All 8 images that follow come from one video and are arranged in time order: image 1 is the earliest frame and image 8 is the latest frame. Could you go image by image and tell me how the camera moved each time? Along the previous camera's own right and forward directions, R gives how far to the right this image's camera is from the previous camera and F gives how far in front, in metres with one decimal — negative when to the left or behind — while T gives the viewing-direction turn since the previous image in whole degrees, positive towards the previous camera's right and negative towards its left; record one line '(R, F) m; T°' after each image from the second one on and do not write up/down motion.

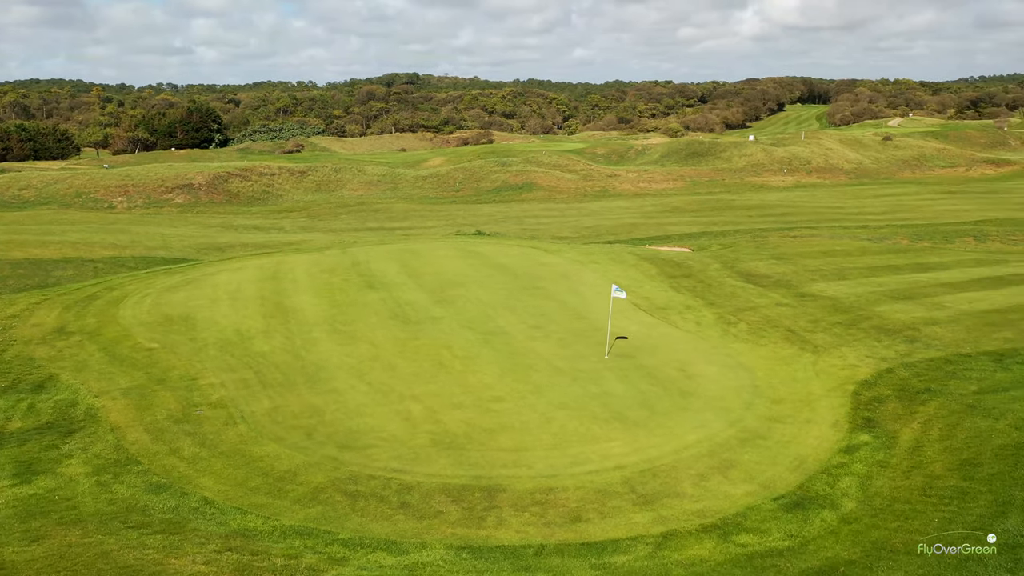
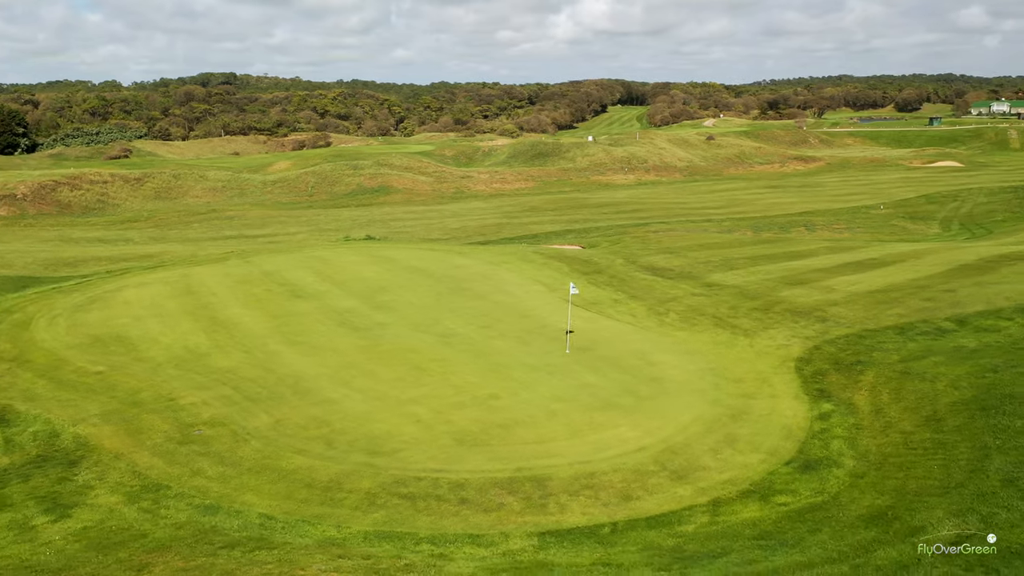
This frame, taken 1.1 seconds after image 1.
(-3.0, -0.4) m; +12°
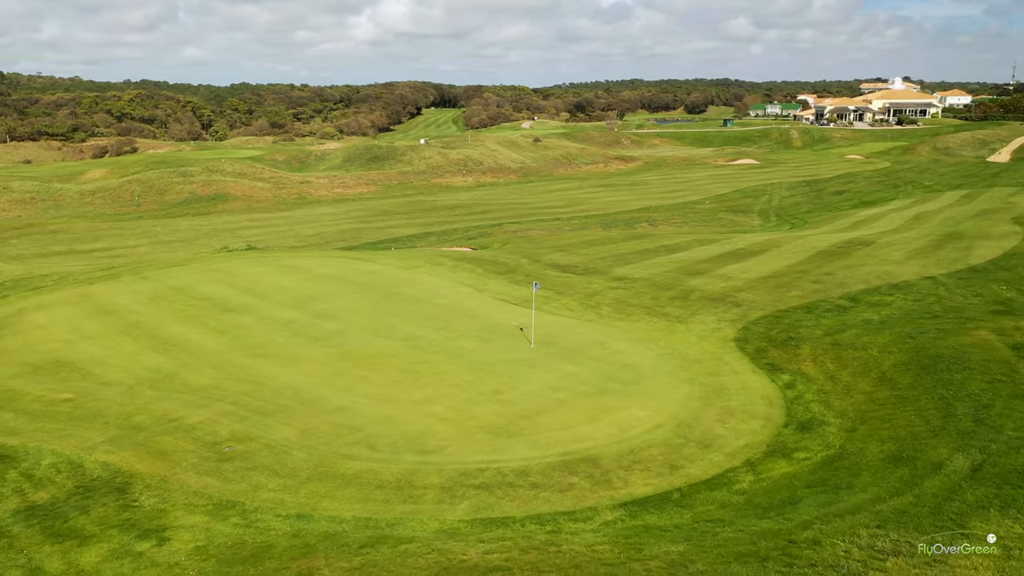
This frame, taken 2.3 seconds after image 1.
(-3.6, -0.5) m; +13°
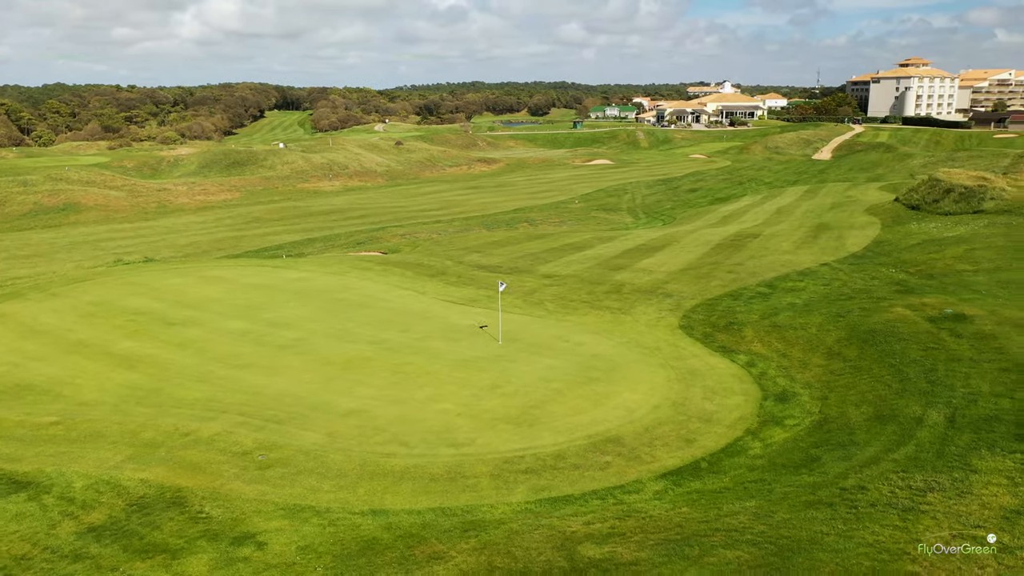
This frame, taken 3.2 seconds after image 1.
(-3.0, -0.6) m; +11°
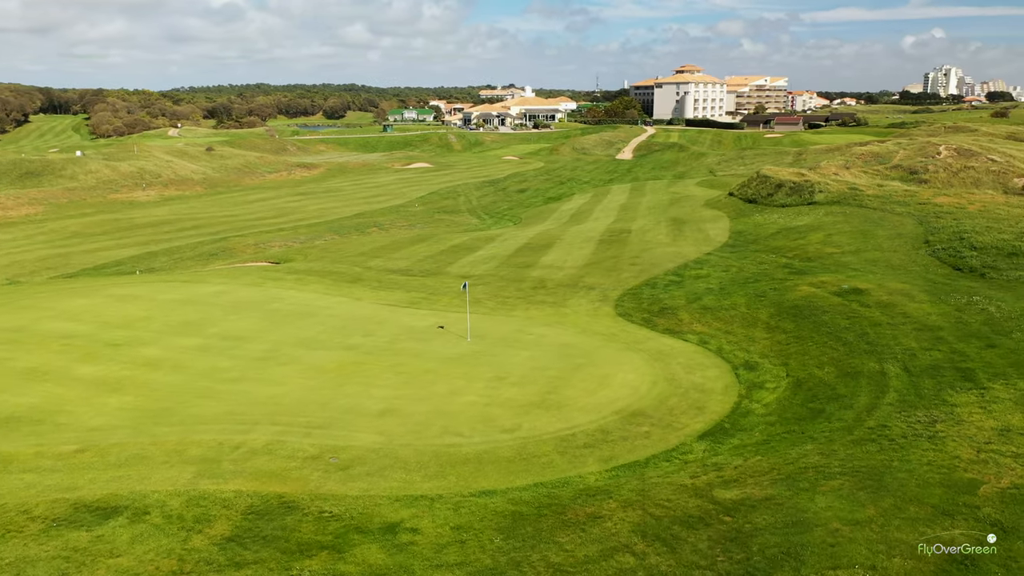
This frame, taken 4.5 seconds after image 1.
(-4.5, -0.8) m; +14°
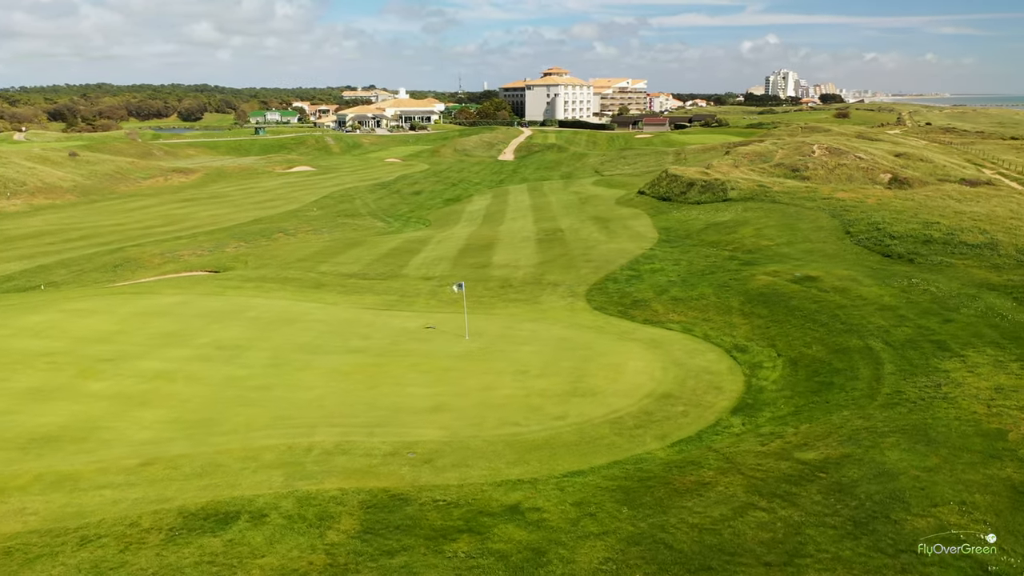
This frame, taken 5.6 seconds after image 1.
(-3.6, -0.7) m; +9°
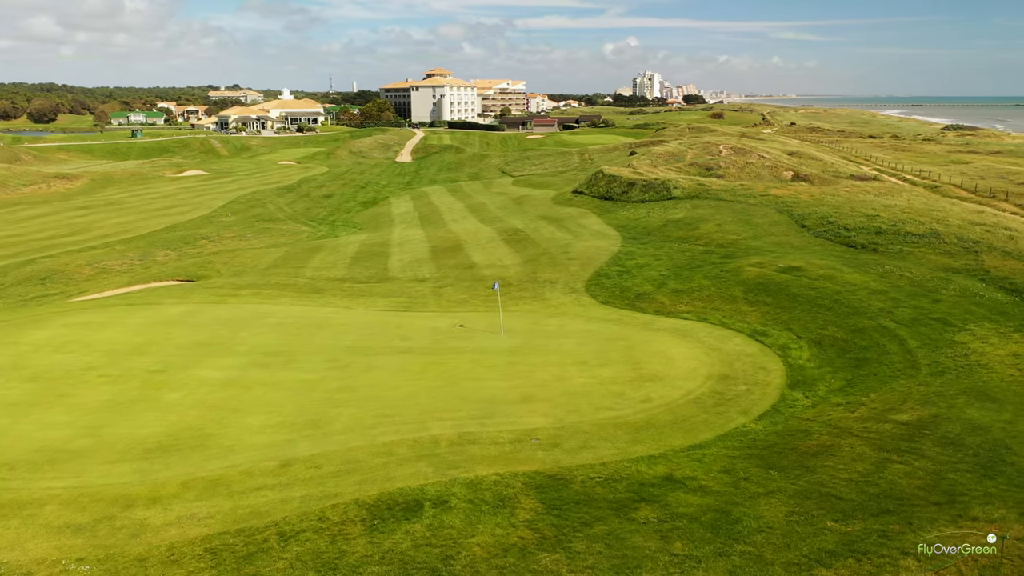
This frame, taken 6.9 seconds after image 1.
(-4.5, -0.9) m; +9°
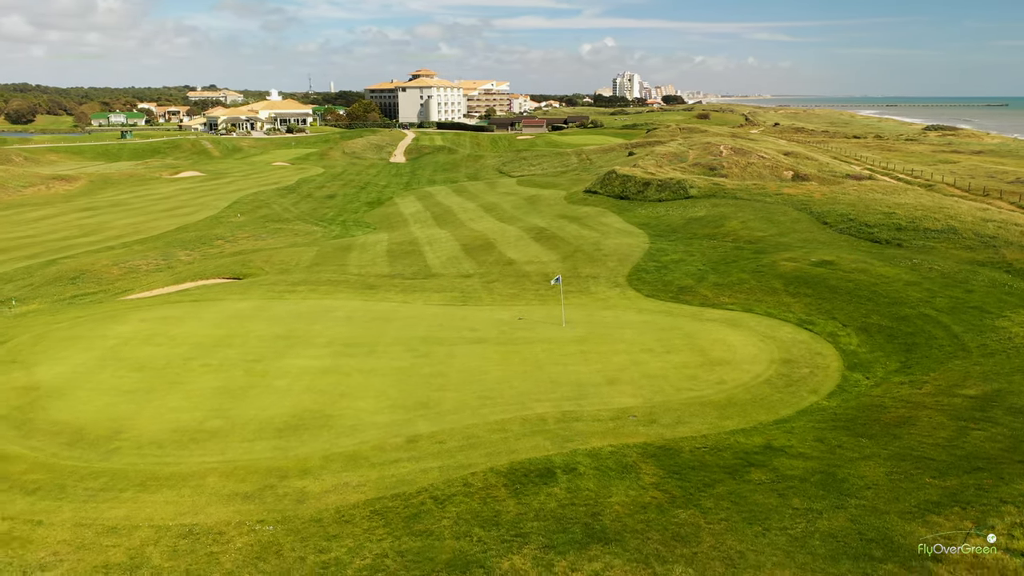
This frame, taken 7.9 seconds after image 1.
(-2.5, -1.5) m; +1°
